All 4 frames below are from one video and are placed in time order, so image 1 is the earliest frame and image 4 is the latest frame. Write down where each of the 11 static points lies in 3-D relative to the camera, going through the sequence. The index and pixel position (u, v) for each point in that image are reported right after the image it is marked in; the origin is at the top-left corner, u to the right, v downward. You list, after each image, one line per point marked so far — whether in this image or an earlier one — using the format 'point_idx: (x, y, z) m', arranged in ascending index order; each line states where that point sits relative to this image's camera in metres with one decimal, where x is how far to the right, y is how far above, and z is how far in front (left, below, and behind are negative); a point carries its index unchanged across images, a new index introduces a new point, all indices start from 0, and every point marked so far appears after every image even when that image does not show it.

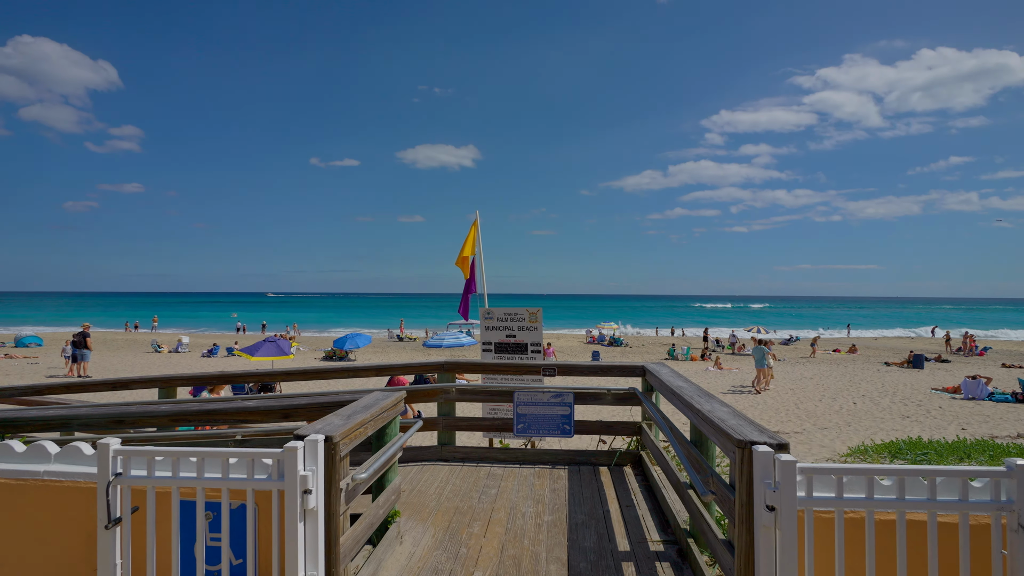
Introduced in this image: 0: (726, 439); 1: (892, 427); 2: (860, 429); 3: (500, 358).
0: (+0.9, -0.7, +2.2) m
1: (+7.1, -2.6, +9.3) m
2: (+6.3, -2.6, +9.1) m
3: (-0.2, -1.2, +8.3) m
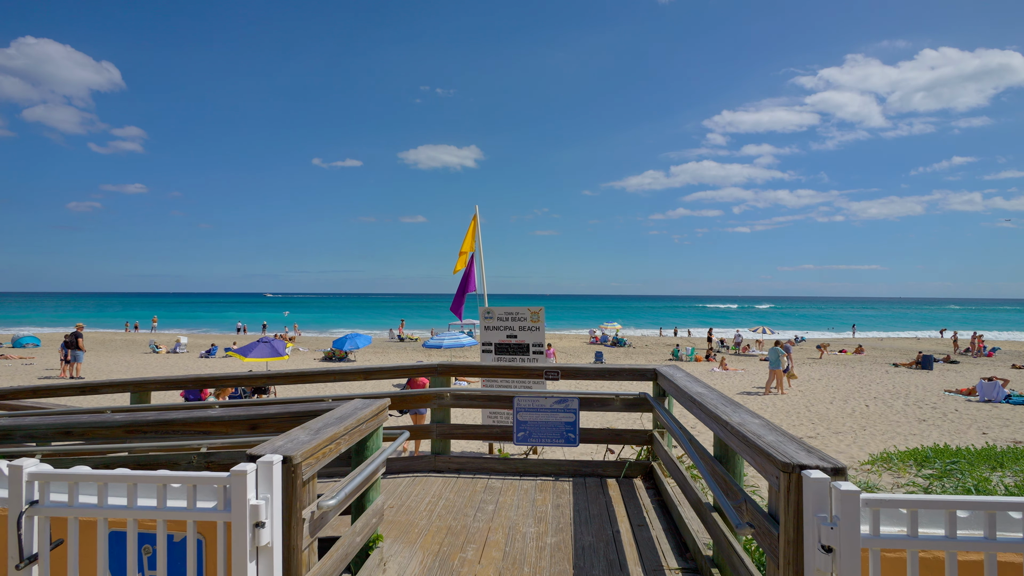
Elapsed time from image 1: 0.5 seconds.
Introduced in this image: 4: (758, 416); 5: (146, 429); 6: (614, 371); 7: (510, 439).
0: (+0.9, -0.6, +1.9) m
1: (+7.1, -2.6, +8.9) m
2: (+6.4, -2.5, +8.7) m
3: (-0.2, -1.1, +7.9) m
4: (+1.1, -0.6, +2.2) m
5: (-2.0, -0.8, +2.7) m
6: (+0.8, -0.7, +4.0) m
7: (0.0, -1.2, +4.1) m
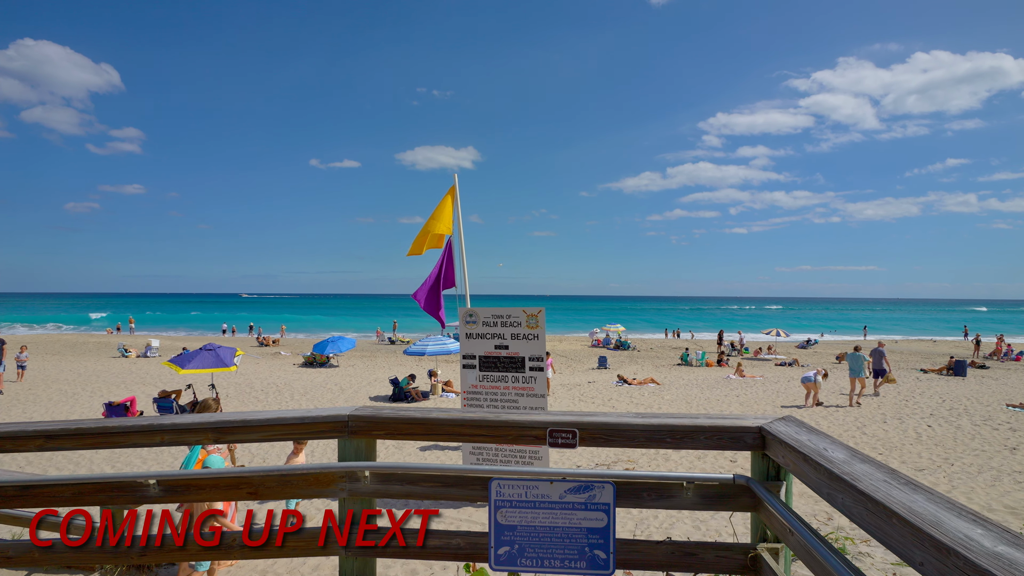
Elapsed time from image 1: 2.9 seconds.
0: (+0.8, -0.6, -0.1) m
1: (+7.0, -2.5, +7.0) m
2: (+6.2, -2.5, +6.8) m
3: (-0.3, -1.1, +6.0) m
4: (+1.0, -0.5, +0.3) m
5: (-2.1, -0.7, +0.8) m
6: (+0.7, -0.6, +2.1) m
7: (-0.1, -1.2, +2.2) m
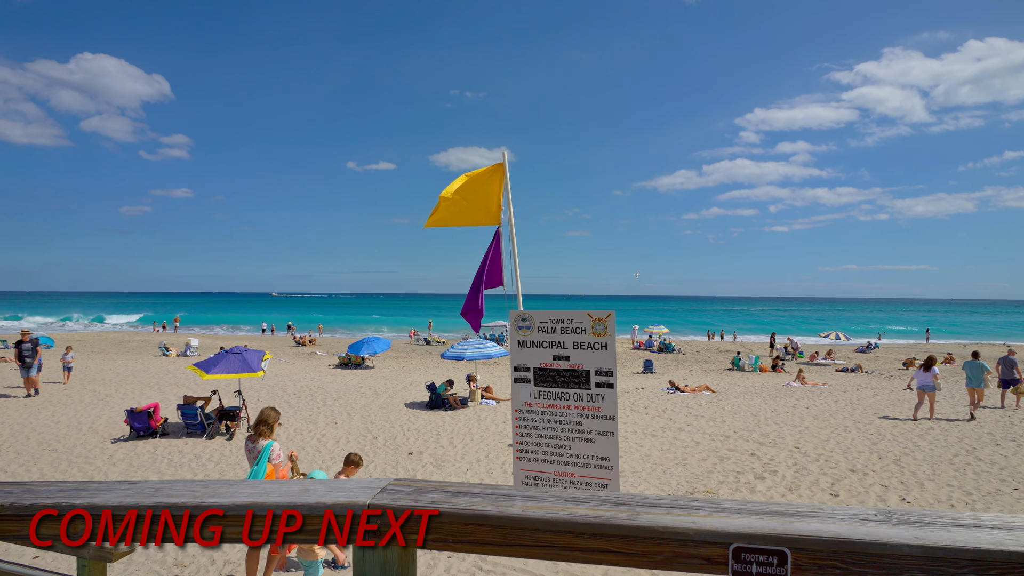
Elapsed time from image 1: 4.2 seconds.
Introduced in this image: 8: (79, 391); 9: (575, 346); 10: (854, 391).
0: (+1.1, -0.6, -1.1) m
1: (+7.7, -2.5, +5.6) m
2: (+6.9, -2.5, +5.4) m
3: (+0.3, -1.1, +5.0) m
4: (+1.2, -0.5, -0.7) m
5: (-1.8, -0.7, -0.1) m
6: (+1.1, -0.6, +1.1) m
7: (+0.2, -1.2, +1.2) m
8: (-12.3, -3.0, +14.3) m
9: (+0.6, -0.6, +4.9) m
10: (+11.9, -3.6, +17.3) m
